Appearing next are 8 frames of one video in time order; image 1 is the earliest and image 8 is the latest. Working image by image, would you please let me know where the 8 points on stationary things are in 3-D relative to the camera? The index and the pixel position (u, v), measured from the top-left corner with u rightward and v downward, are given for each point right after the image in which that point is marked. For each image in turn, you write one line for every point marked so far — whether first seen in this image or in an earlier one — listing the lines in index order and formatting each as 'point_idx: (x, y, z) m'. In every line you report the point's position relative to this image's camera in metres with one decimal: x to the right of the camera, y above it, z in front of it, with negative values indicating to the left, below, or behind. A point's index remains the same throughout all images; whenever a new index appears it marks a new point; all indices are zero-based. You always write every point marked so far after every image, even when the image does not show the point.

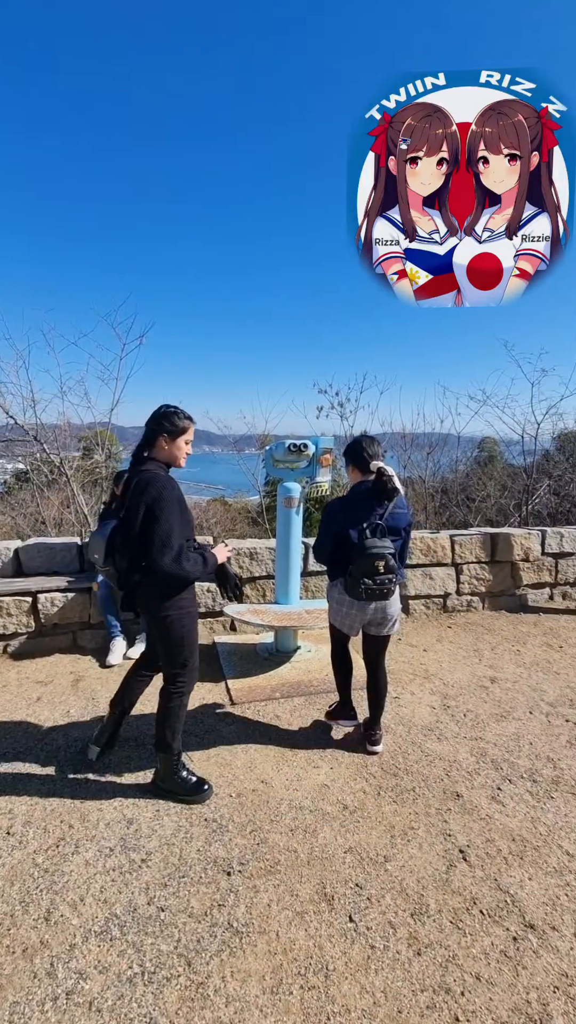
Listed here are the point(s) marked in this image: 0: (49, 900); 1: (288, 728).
0: (-0.8, -1.3, +1.6) m
1: (0.0, -1.2, +2.8) m
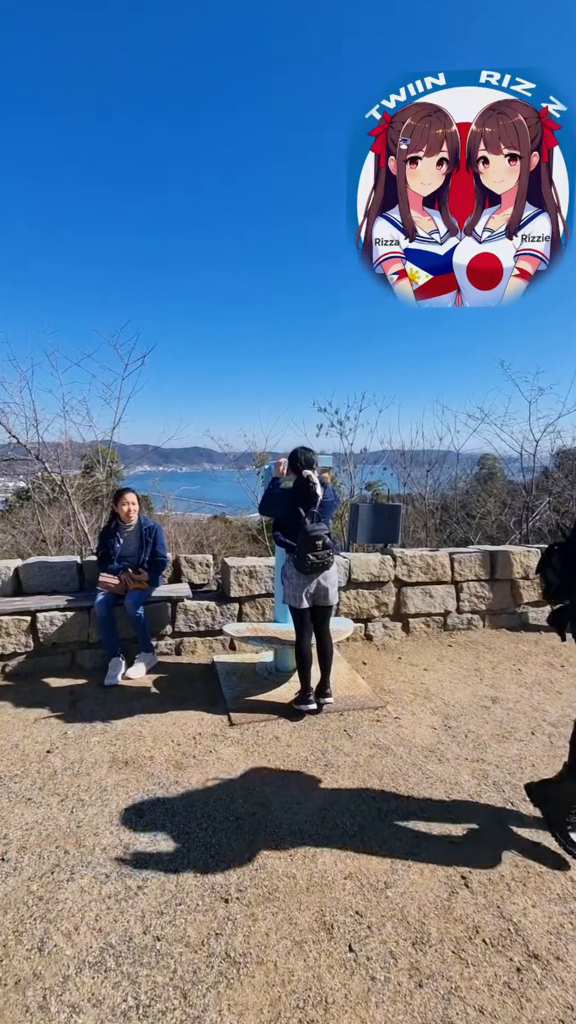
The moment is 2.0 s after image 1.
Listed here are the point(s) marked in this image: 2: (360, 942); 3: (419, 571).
0: (-0.8, -1.4, +1.6) m
1: (0.0, -1.3, +2.7) m
2: (+0.2, -1.4, +1.6) m
3: (+1.2, -0.5, +4.5) m
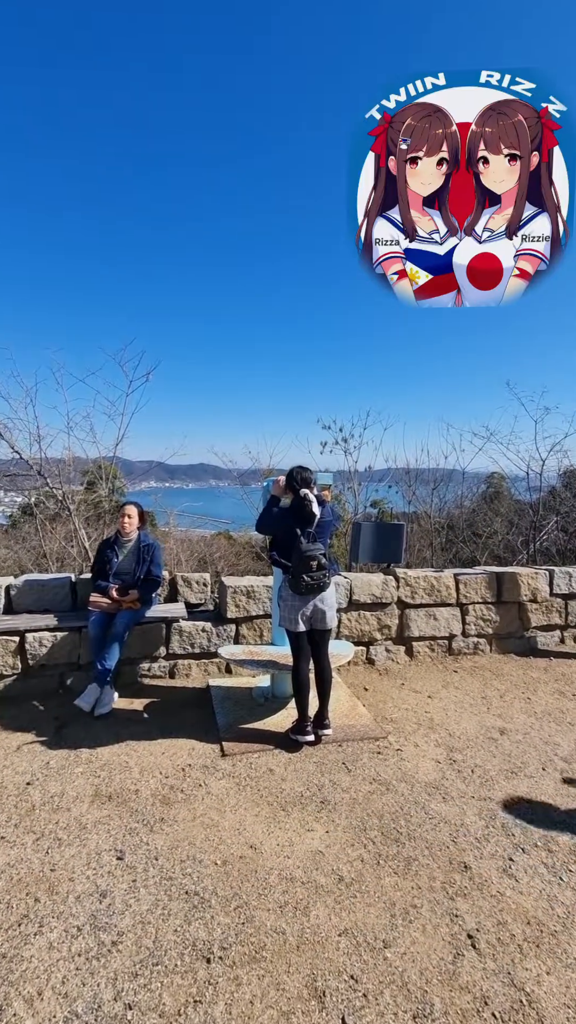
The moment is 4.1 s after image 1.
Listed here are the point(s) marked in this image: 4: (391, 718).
0: (-0.8, -1.4, +1.4) m
1: (0.0, -1.4, +2.6) m
2: (+0.2, -1.5, +1.4) m
3: (+1.2, -0.7, +4.4) m
4: (+0.7, -1.4, +3.3) m
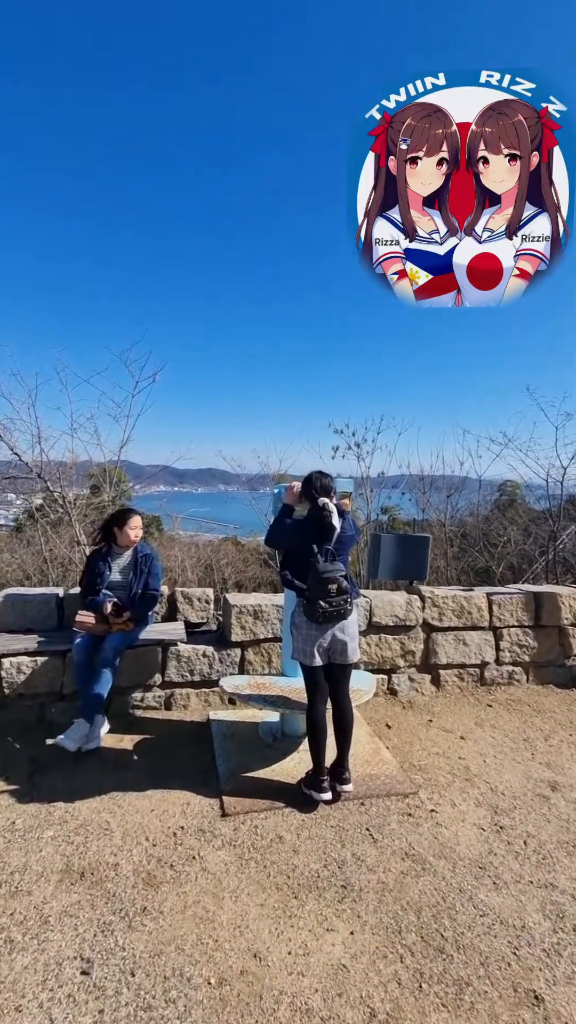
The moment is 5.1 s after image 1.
0: (-0.8, -1.5, +1.0) m
1: (0.0, -1.5, +2.1) m
2: (+0.2, -1.5, +0.9) m
3: (+1.3, -0.8, +3.9) m
4: (+0.8, -1.5, +2.9) m
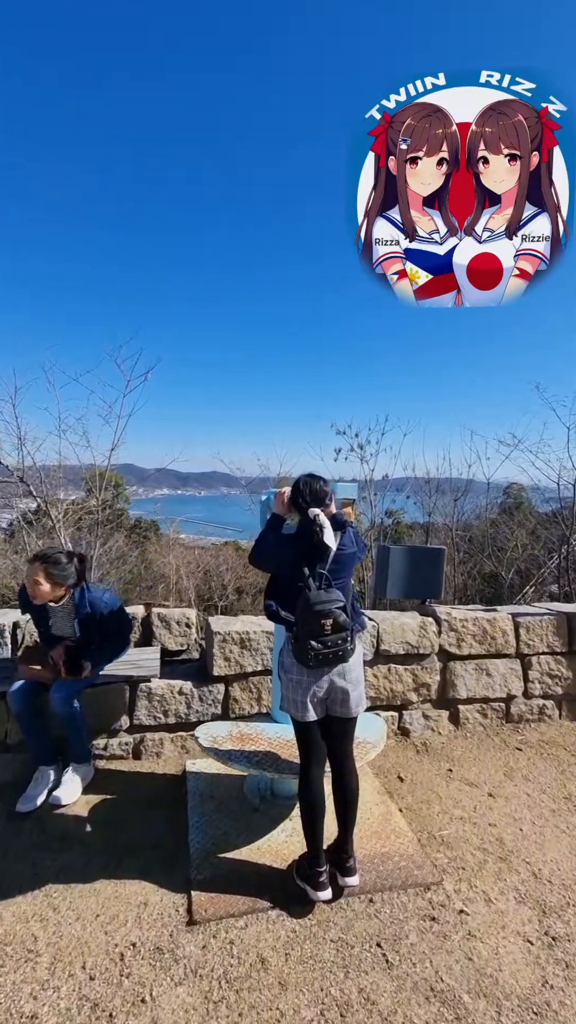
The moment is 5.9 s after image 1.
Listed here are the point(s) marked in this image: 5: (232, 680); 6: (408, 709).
0: (-0.9, -1.5, +0.4) m
1: (0.0, -1.5, +1.6) m
2: (+0.2, -1.6, +0.4) m
3: (+1.2, -0.9, +3.3) m
4: (+0.7, -1.5, +2.3) m
5: (-0.3, -1.0, +3.0) m
6: (+0.8, -1.3, +3.3) m
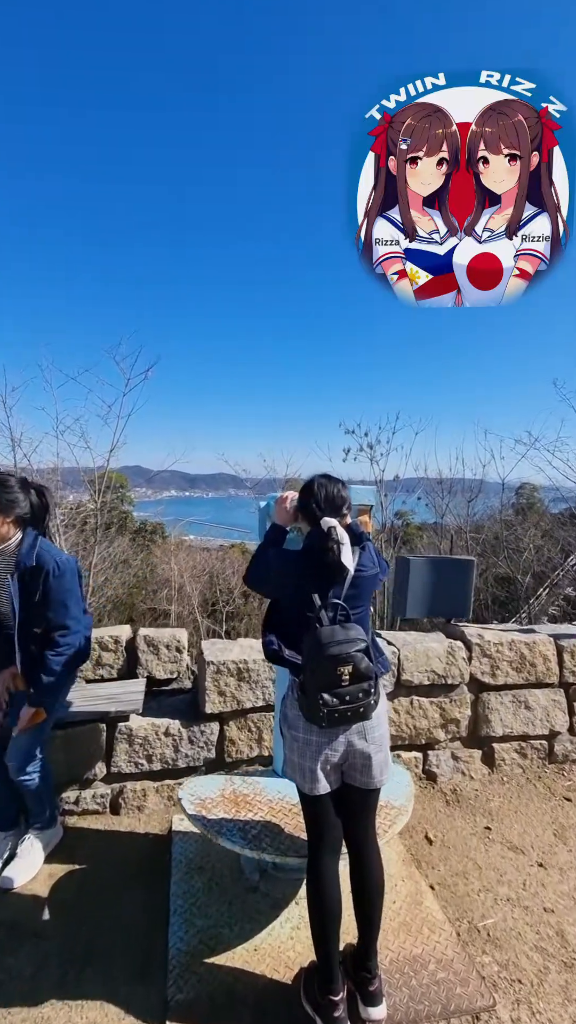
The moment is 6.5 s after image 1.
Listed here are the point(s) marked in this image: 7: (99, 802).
0: (-0.9, -1.5, 0.0) m
1: (0.0, -1.6, +1.1) m
2: (+0.2, -1.6, -0.1) m
3: (+1.3, -0.9, +2.9) m
4: (+0.8, -1.6, +1.8) m
5: (-0.3, -1.1, +2.5) m
6: (+0.8, -1.4, +2.8) m
7: (-0.9, -1.4, +2.4) m
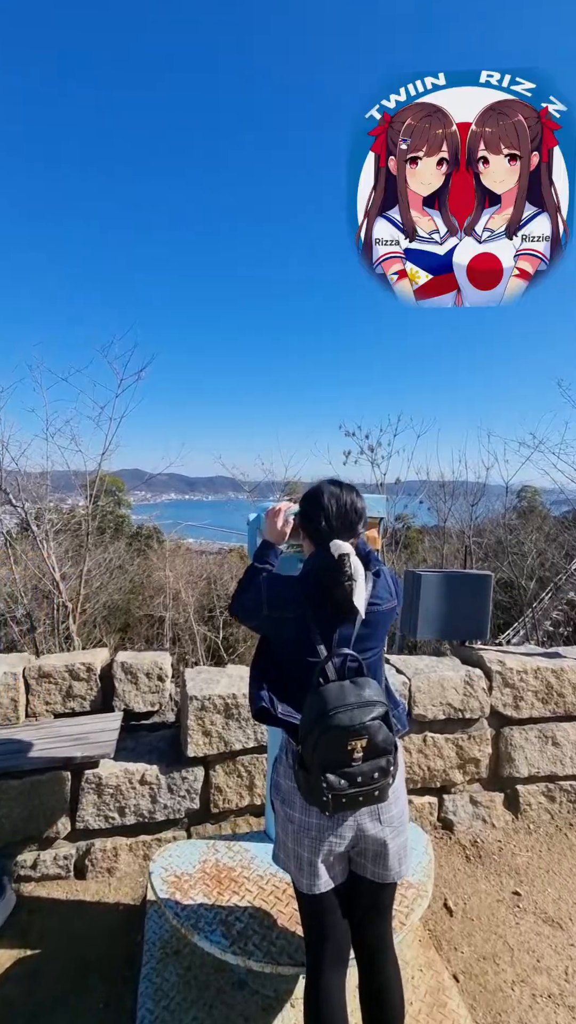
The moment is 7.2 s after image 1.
0: (-0.9, -1.6, -0.3) m
1: (0.0, -1.6, +0.8) m
2: (+0.1, -1.6, -0.4) m
3: (+1.3, -1.0, +2.5) m
4: (+0.7, -1.6, +1.5) m
5: (-0.3, -1.1, +2.2) m
6: (+0.8, -1.4, +2.4) m
7: (-0.9, -1.5, +2.0) m
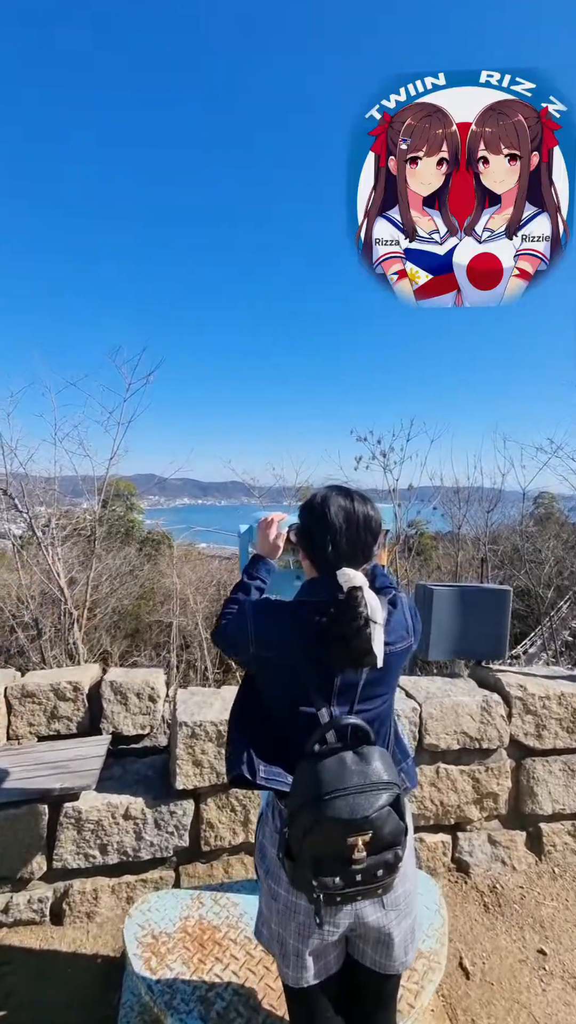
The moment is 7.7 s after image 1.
0: (-1.0, -1.6, -0.5) m
1: (-0.1, -1.7, +0.6) m
2: (+0.1, -1.6, -0.6) m
3: (+1.3, -1.0, +2.3) m
4: (+0.7, -1.7, +1.3) m
5: (-0.3, -1.2, +2.0) m
6: (+0.8, -1.5, +2.2) m
7: (-1.0, -1.5, +1.9) m
